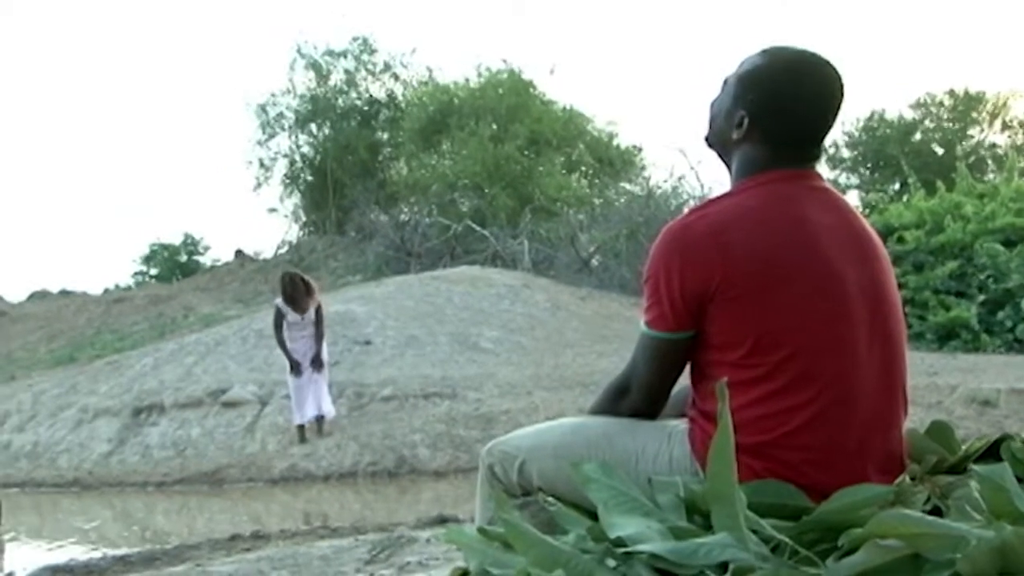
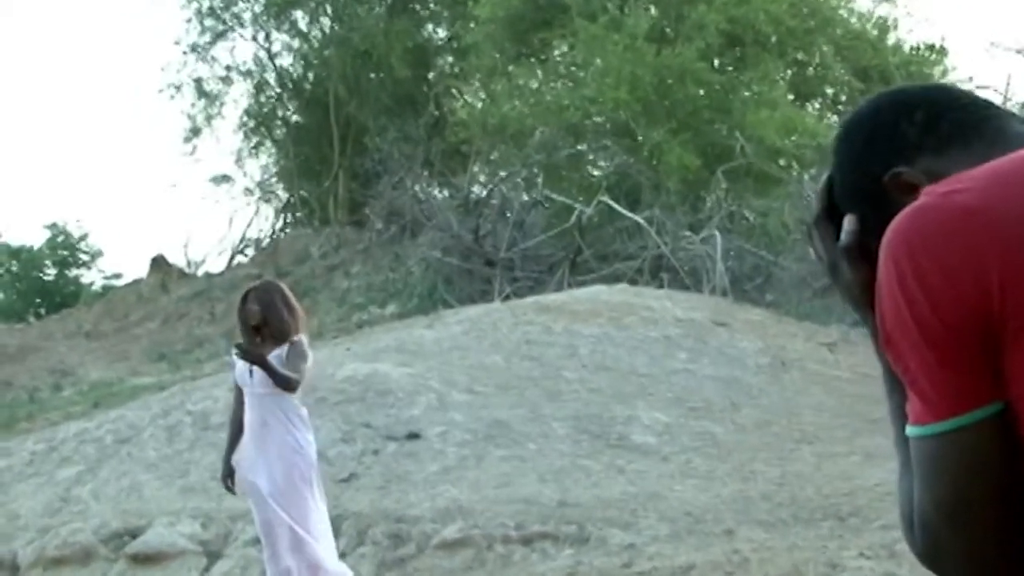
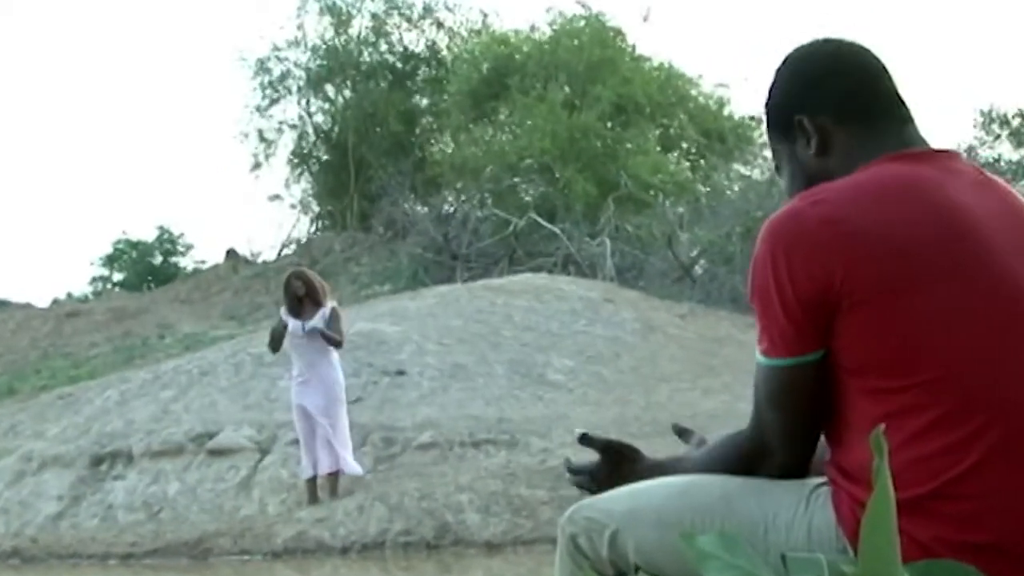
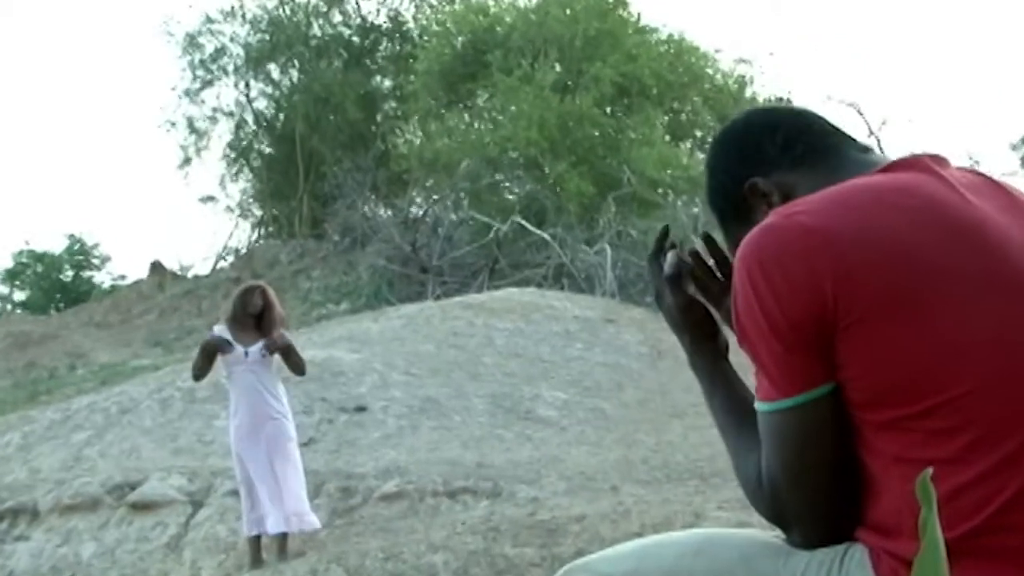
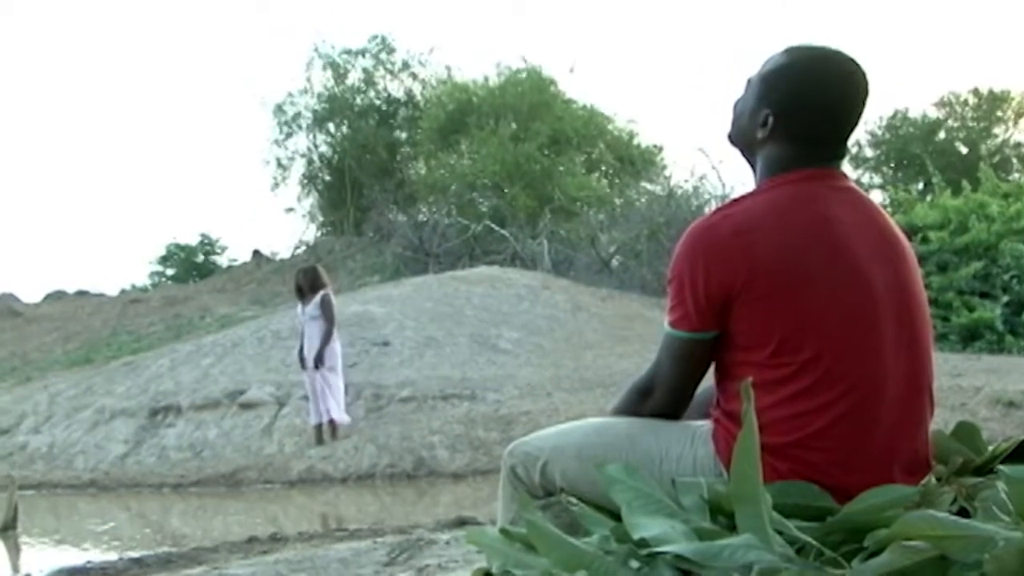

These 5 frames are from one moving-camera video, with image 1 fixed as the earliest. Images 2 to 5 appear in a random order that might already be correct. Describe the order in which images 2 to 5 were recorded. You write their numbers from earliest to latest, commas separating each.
5, 3, 4, 2
